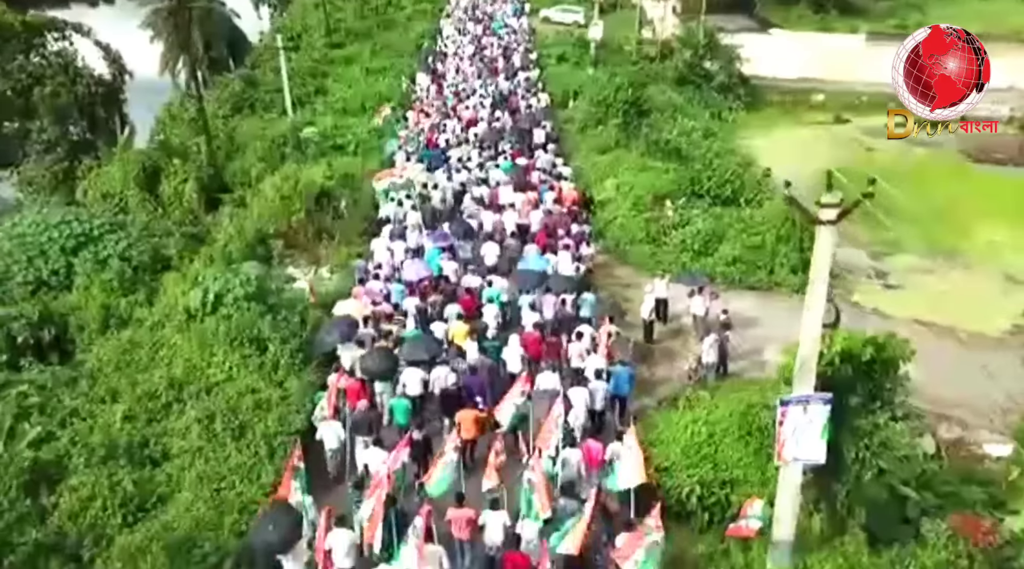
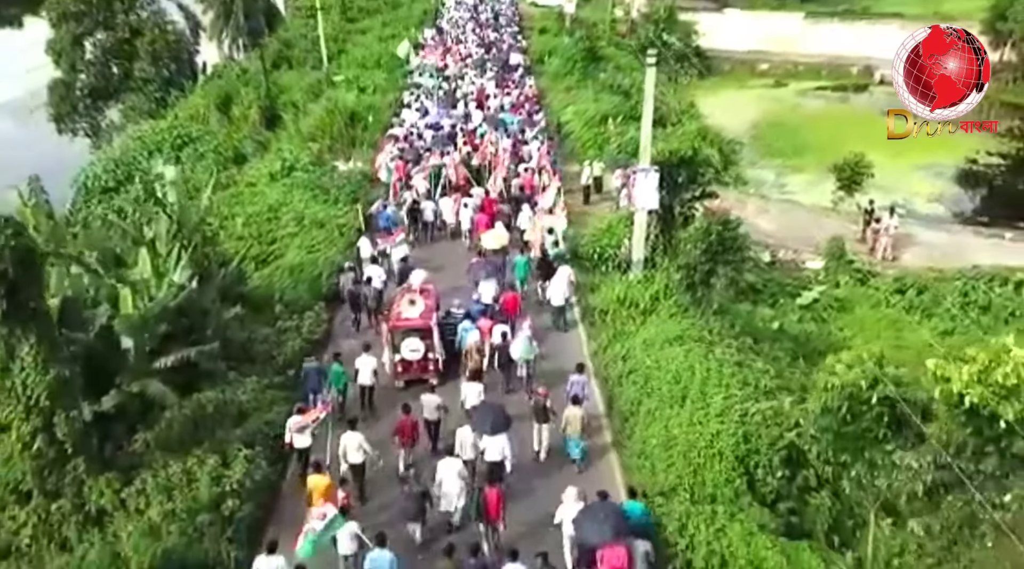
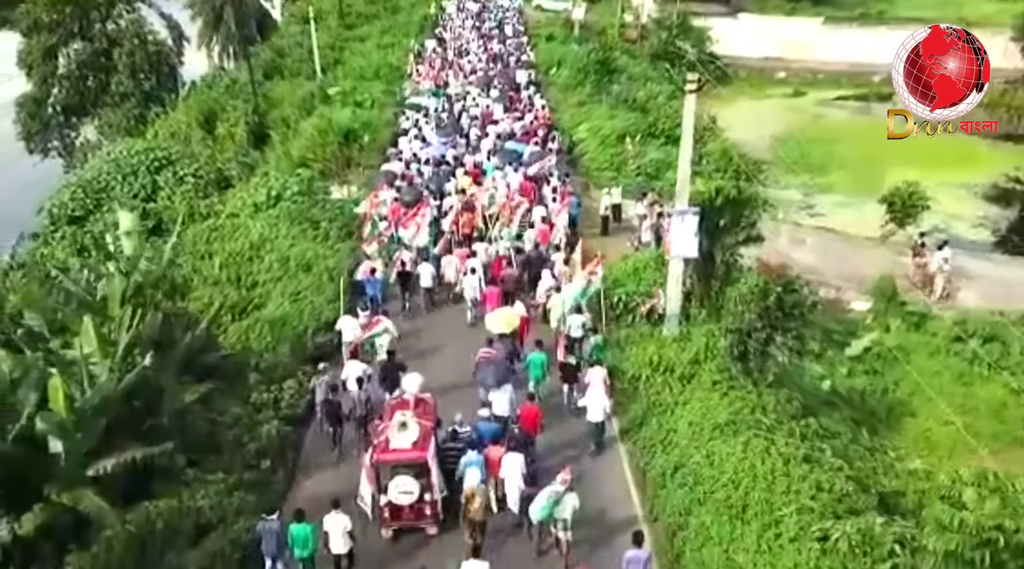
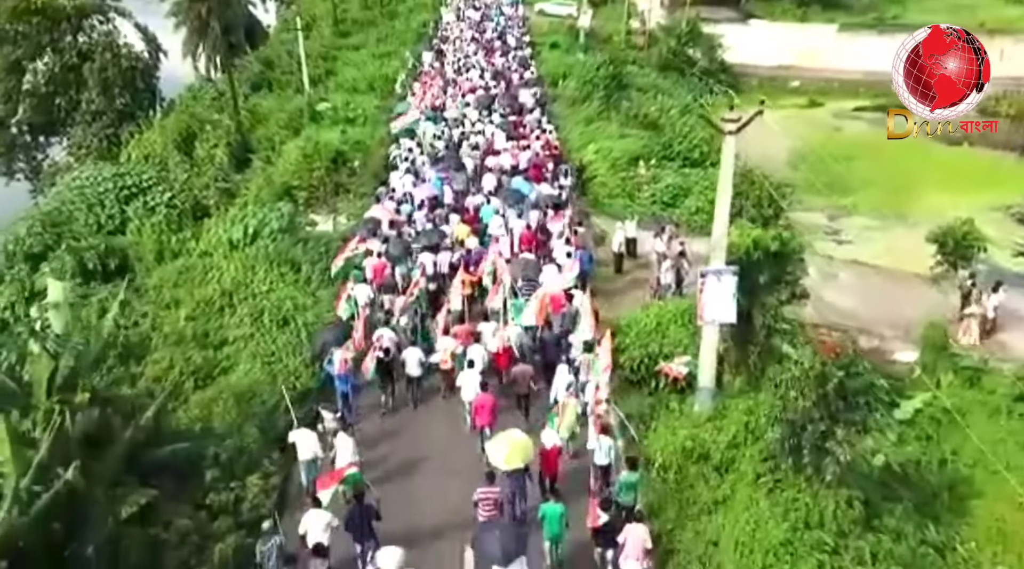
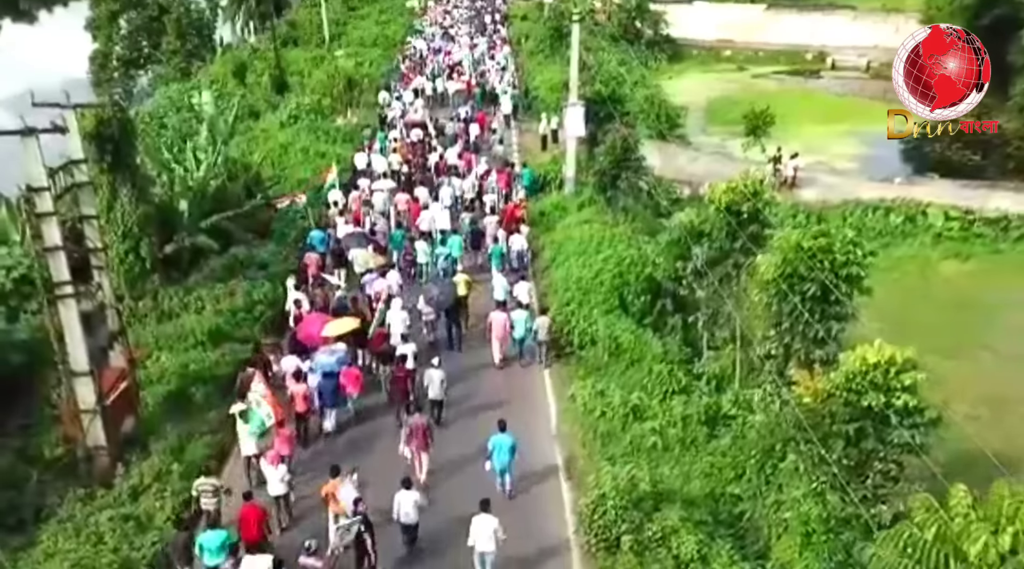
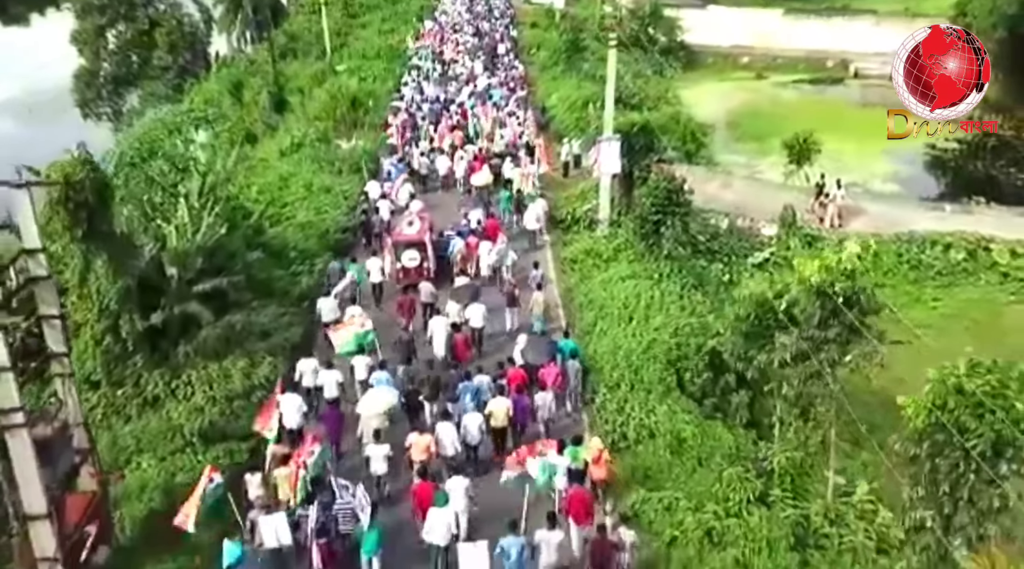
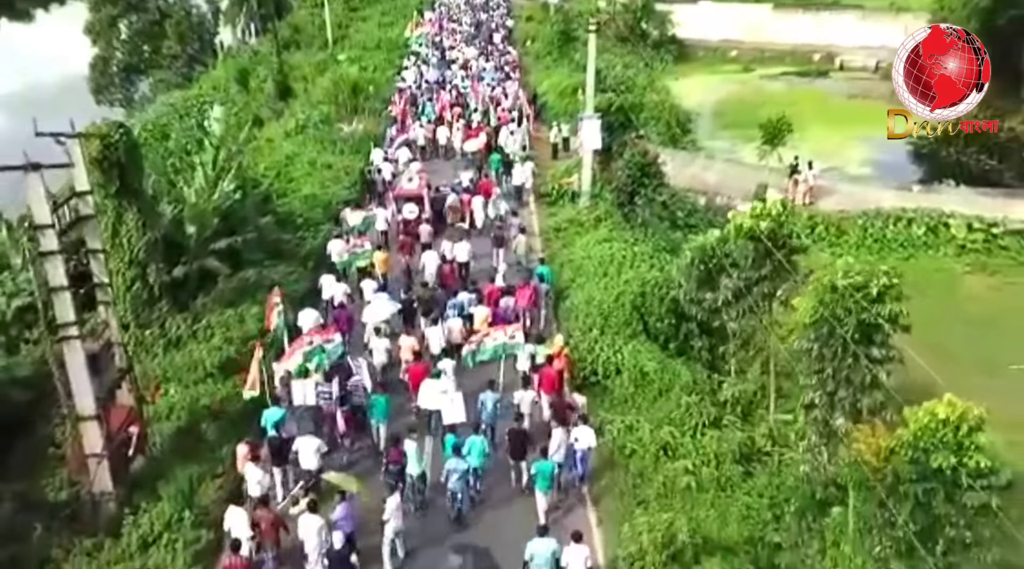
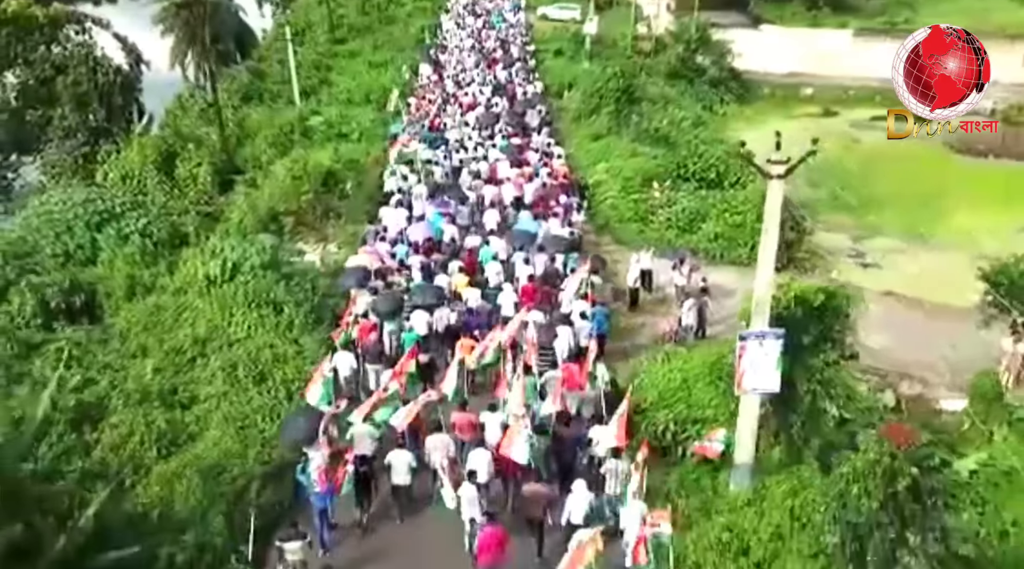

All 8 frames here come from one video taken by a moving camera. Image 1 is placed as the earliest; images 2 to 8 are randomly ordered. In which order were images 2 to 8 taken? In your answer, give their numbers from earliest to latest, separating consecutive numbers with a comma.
8, 4, 3, 2, 6, 7, 5
